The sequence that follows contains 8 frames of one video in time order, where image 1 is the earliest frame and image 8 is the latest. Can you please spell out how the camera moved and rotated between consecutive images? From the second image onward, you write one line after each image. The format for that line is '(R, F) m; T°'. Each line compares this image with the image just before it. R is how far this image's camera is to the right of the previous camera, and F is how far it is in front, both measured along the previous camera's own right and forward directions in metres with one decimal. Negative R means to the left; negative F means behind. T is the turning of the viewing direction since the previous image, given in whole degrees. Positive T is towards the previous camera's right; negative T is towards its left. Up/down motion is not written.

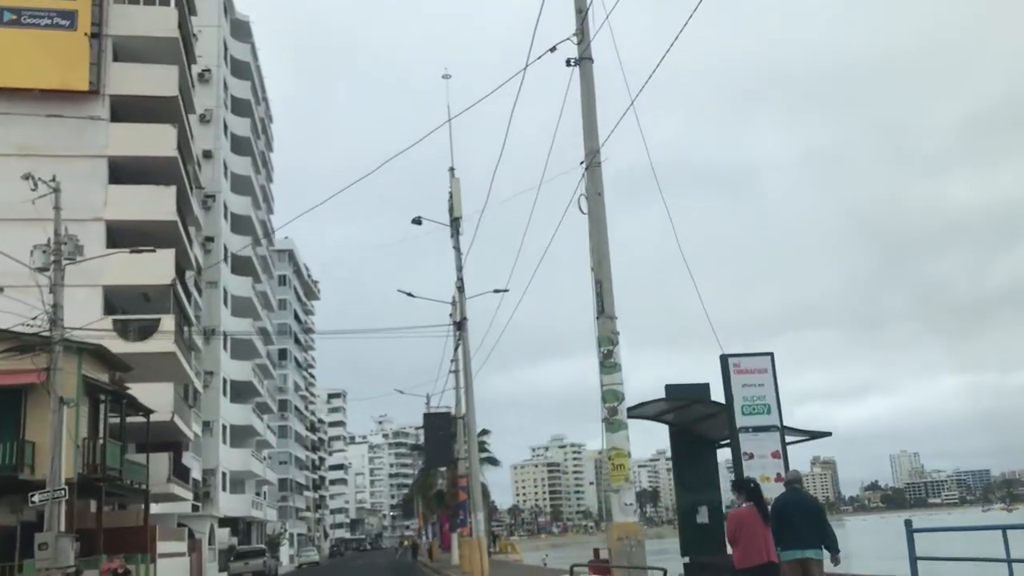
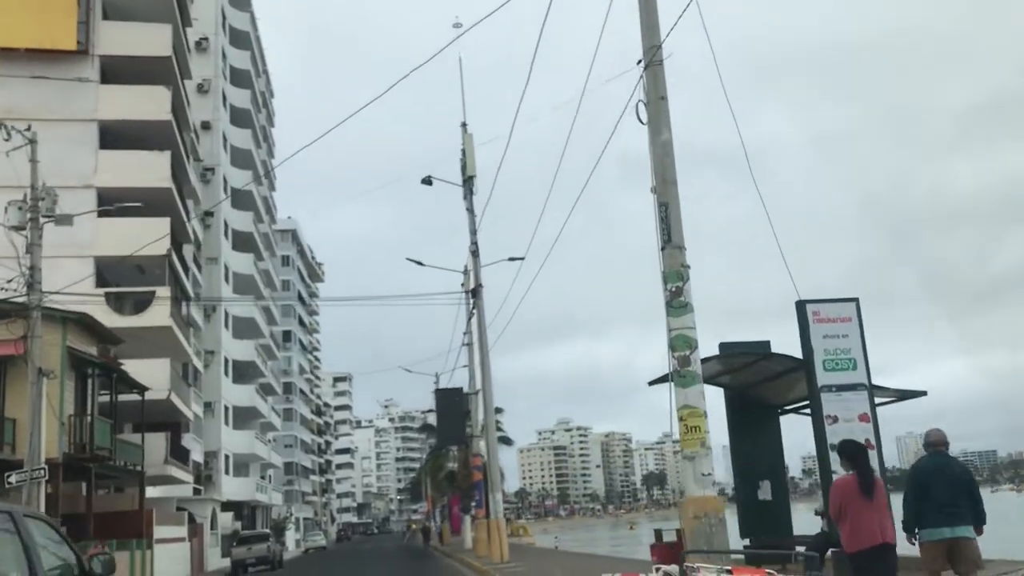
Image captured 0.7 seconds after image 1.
(-0.4, +2.0) m; 0°
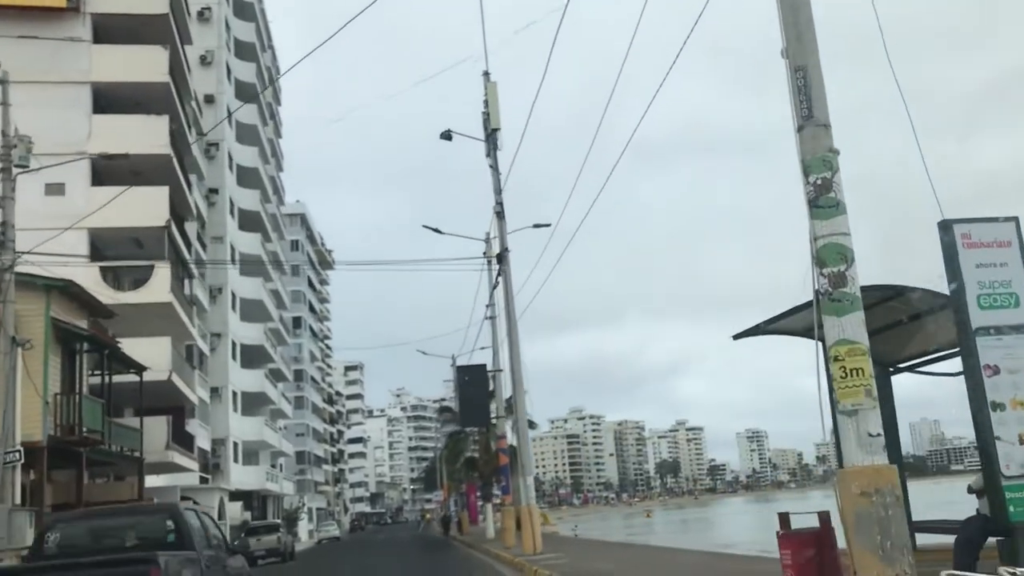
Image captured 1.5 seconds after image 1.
(-0.5, +2.4) m; -1°
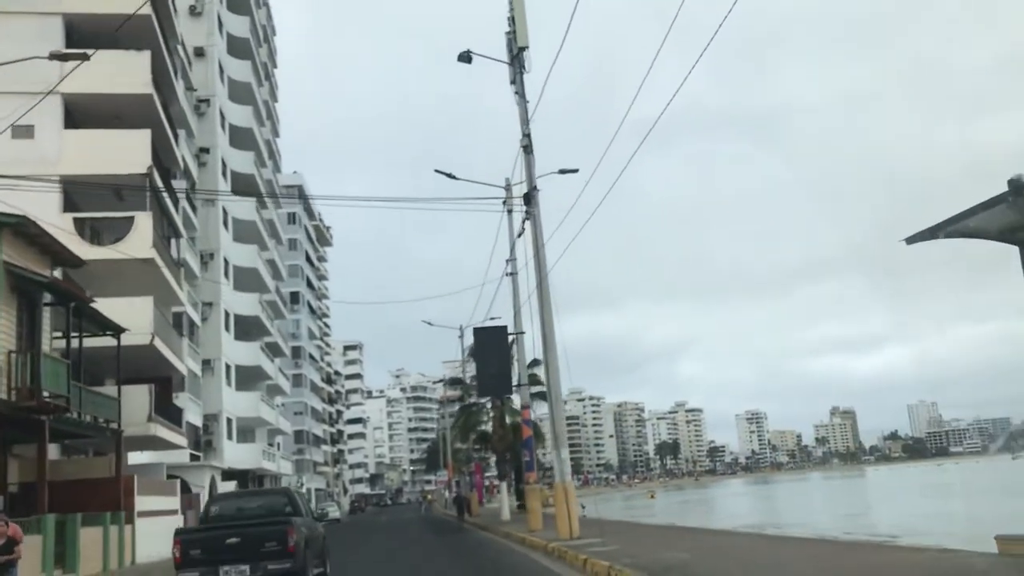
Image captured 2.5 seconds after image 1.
(-0.7, +3.2) m; 0°
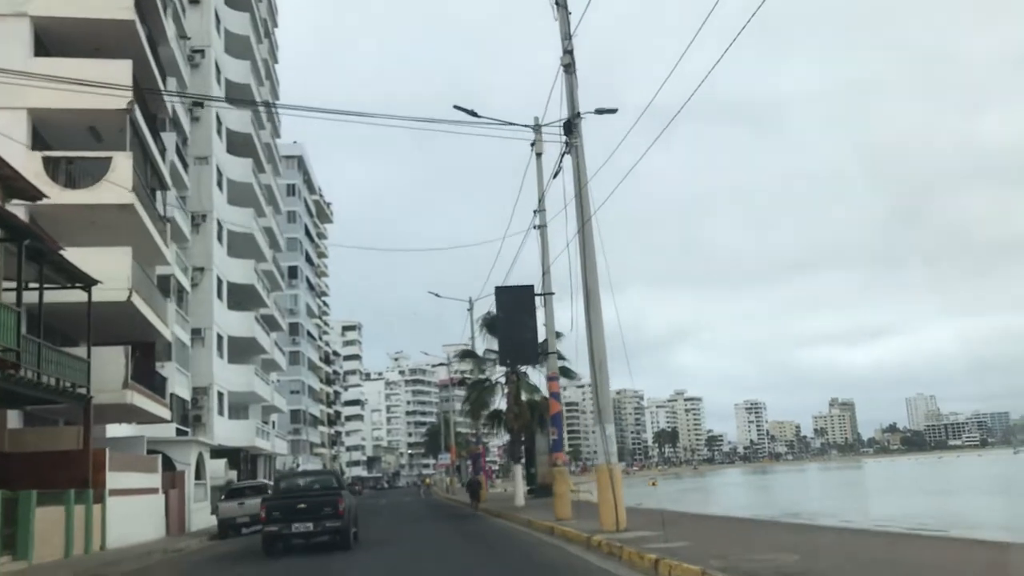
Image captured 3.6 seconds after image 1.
(-0.7, +3.2) m; 0°
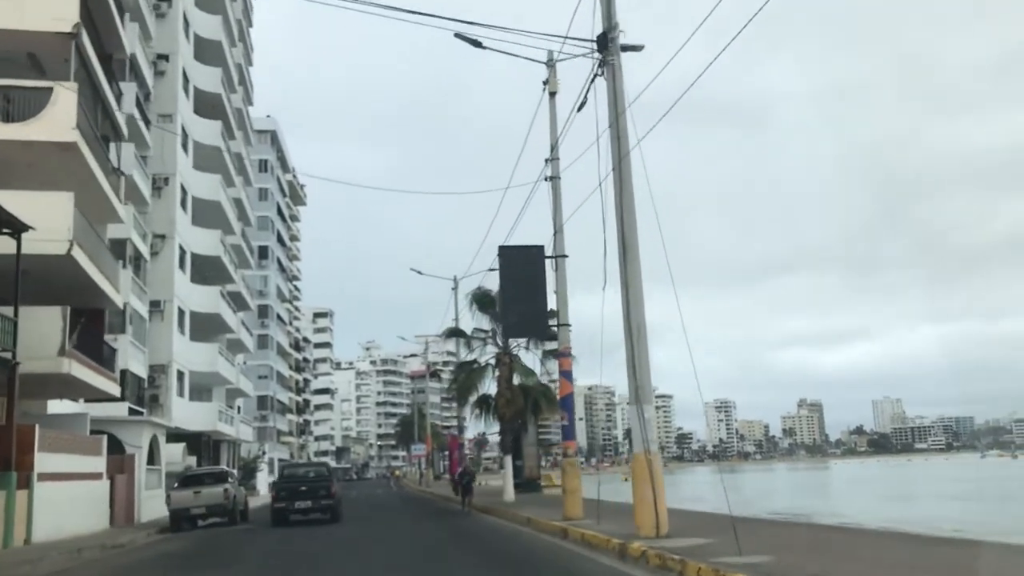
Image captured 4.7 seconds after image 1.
(-0.7, +3.2) m; +2°
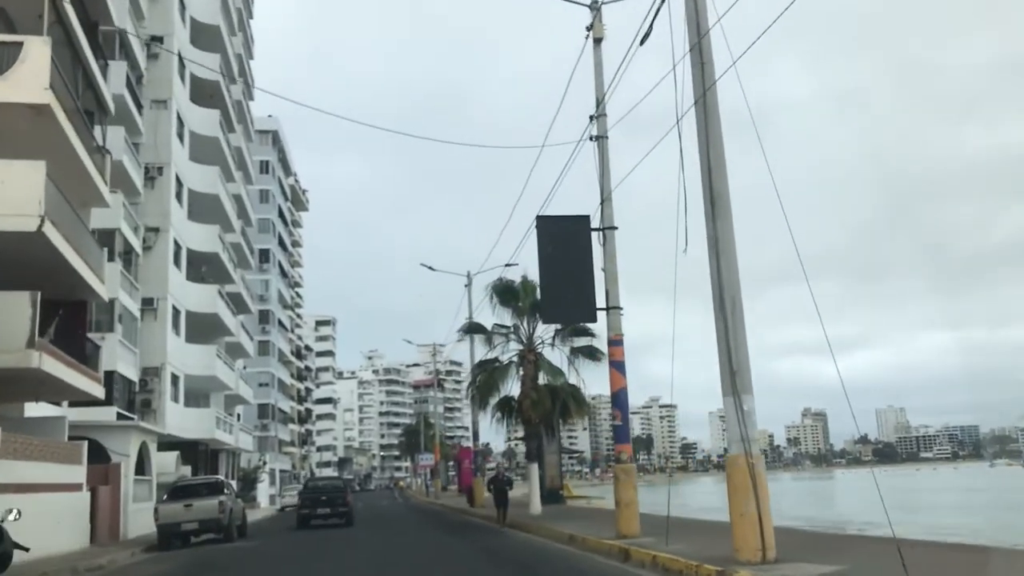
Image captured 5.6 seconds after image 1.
(-0.7, +2.7) m; 0°
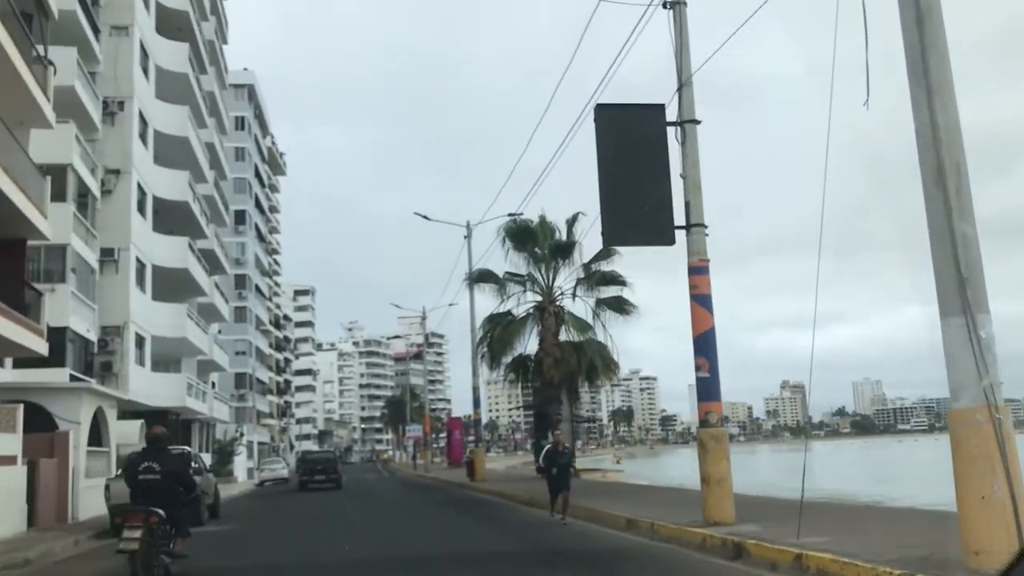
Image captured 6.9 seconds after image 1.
(-0.9, +3.8) m; +1°
